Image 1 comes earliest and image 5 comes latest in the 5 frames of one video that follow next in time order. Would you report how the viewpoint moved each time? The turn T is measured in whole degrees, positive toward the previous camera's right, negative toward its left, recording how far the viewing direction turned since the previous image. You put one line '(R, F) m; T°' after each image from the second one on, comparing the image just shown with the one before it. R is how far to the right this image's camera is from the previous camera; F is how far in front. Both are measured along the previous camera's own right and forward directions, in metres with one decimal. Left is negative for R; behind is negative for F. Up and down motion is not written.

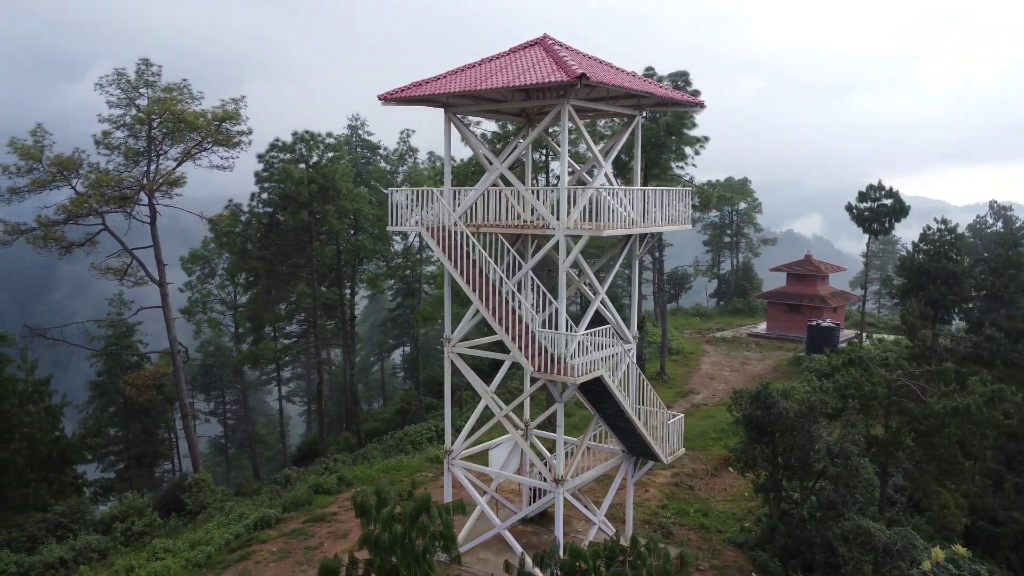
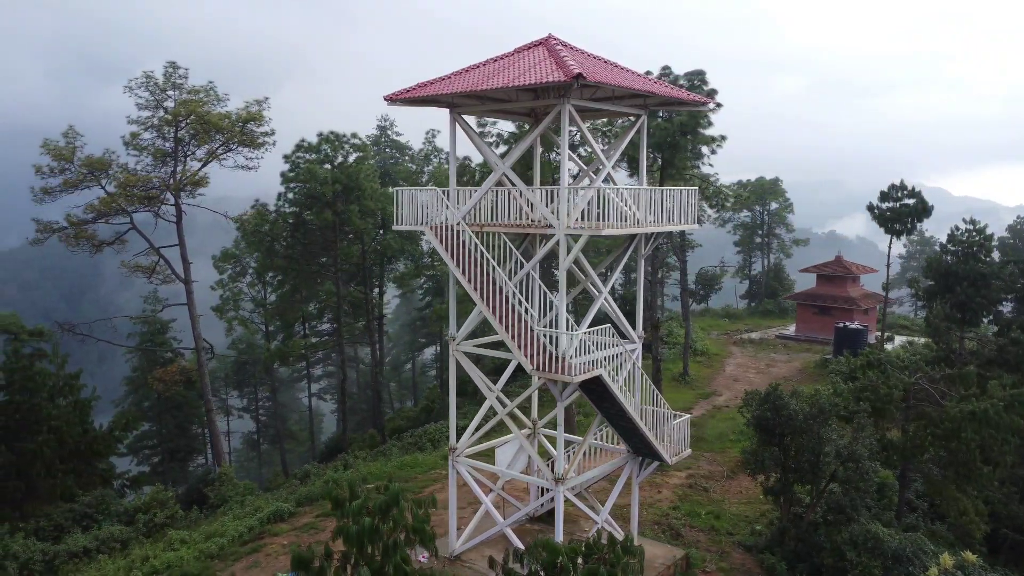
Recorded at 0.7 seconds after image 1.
(+0.4, 0.0) m; -2°
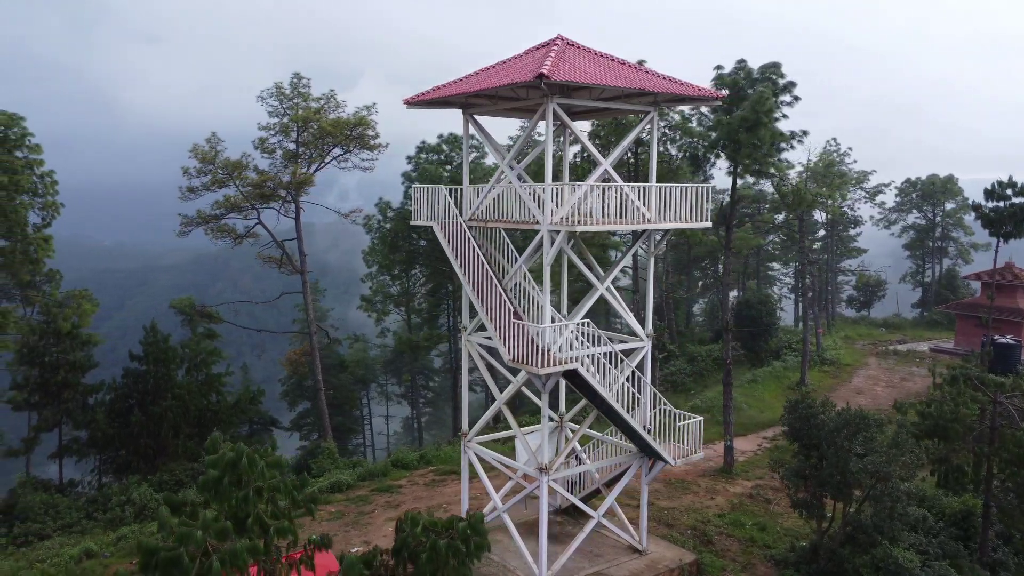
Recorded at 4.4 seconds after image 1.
(+2.5, -0.1) m; -13°
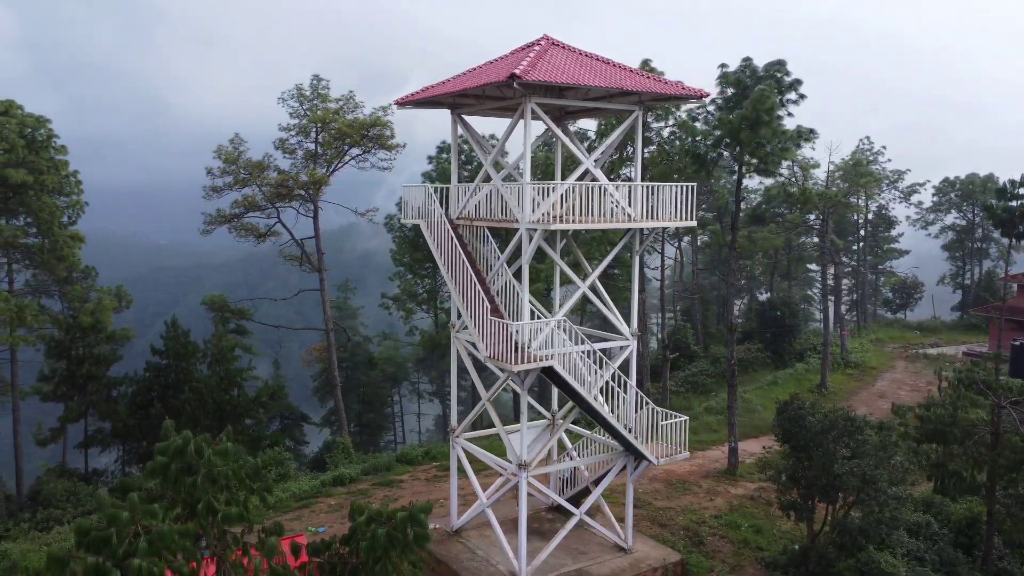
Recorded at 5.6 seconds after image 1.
(+0.8, -0.1) m; -3°
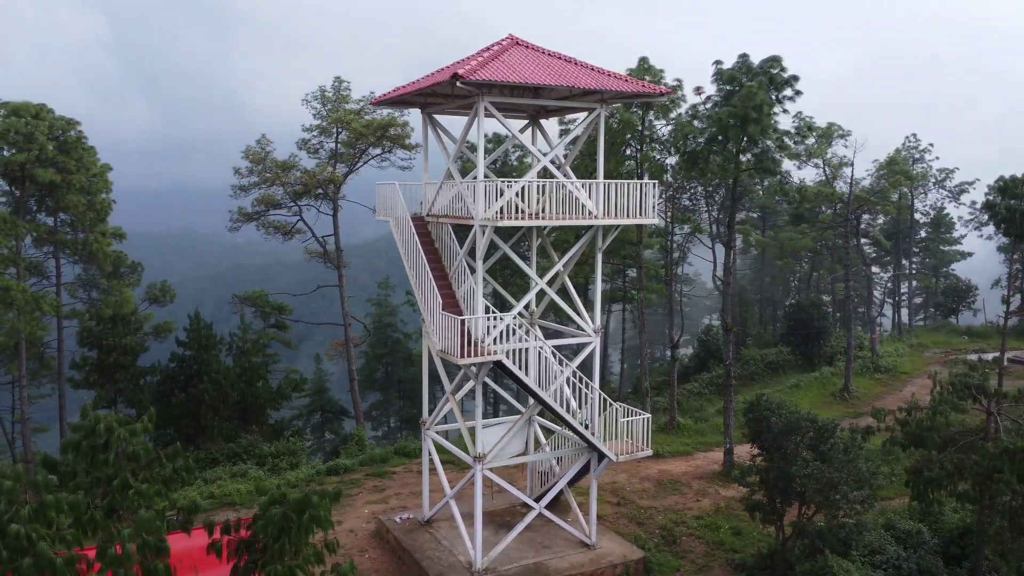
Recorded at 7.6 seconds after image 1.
(+1.4, -0.2) m; -4°
